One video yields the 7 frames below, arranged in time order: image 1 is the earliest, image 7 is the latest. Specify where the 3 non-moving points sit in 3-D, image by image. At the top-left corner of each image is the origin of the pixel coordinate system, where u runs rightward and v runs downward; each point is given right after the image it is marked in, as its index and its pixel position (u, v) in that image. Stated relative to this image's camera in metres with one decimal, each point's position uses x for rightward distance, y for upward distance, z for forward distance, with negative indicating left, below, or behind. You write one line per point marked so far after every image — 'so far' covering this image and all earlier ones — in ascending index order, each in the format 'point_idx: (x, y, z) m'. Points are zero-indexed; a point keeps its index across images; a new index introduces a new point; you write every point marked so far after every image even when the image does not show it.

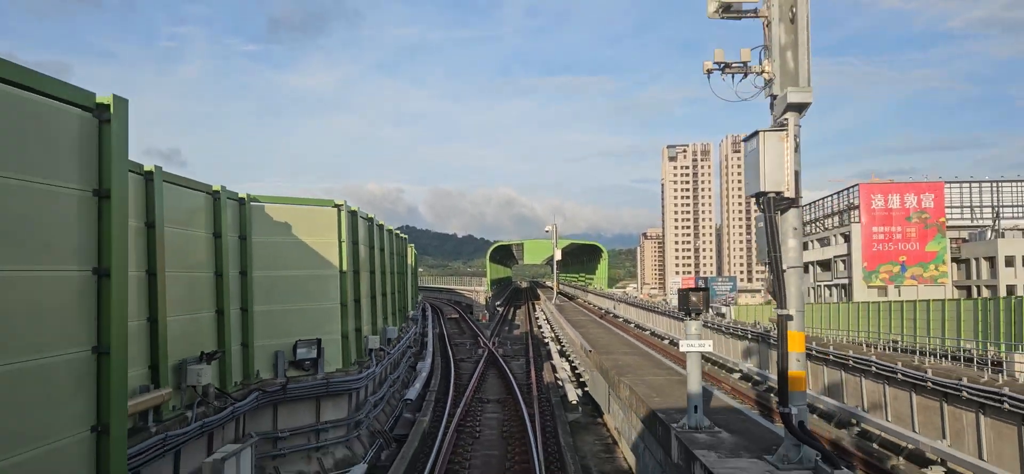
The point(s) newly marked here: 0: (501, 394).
0: (0.0, -4.1, +18.4) m
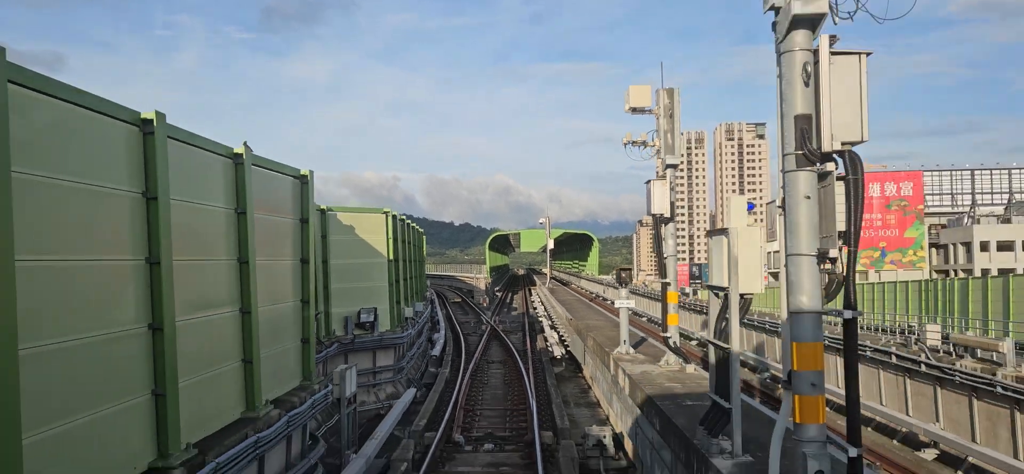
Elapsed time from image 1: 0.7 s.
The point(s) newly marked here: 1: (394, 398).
0: (-0.1, -3.7, +19.7) m
1: (-2.0, -3.1, +11.4) m
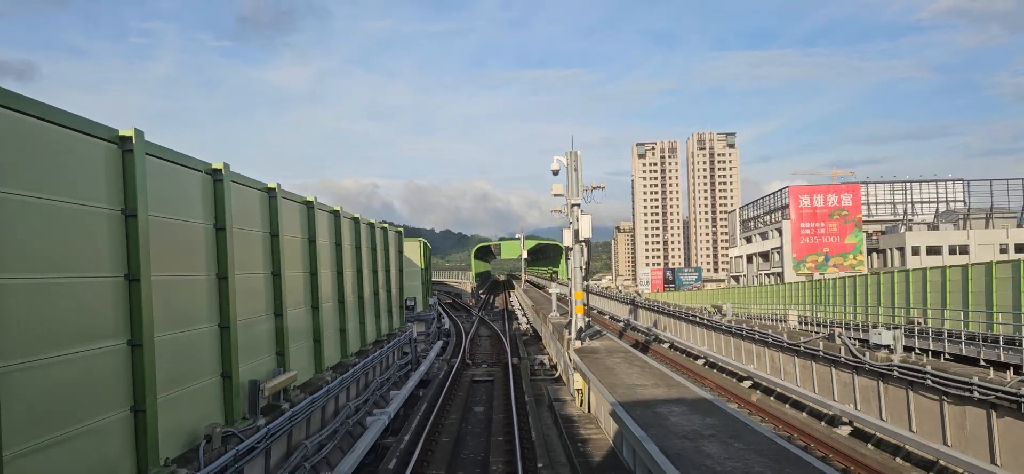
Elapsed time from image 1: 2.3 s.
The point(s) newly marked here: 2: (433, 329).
0: (-0.7, -4.1, +22.7) m
1: (-2.4, -3.4, +14.3) m
2: (-2.5, -2.9, +17.3) m
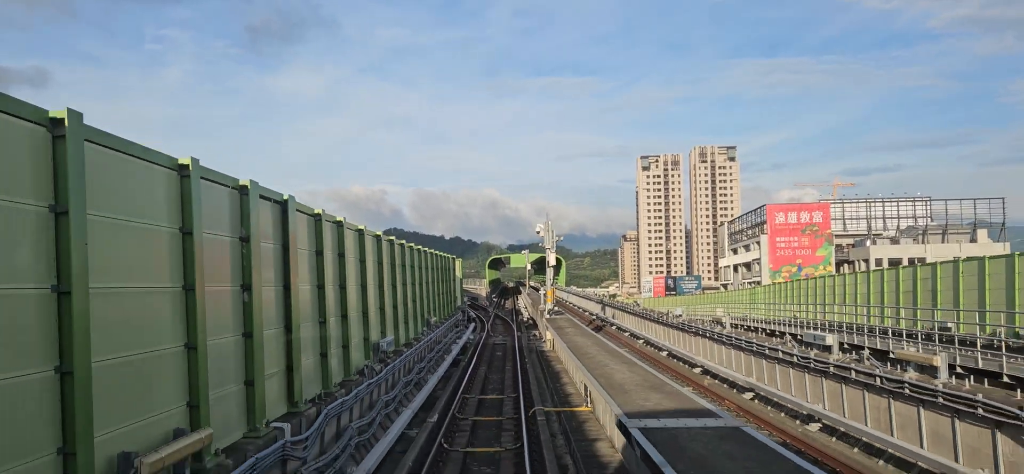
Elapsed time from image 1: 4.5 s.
0: (-0.4, -4.7, +27.0) m
1: (-2.2, -3.9, +18.7) m
2: (-2.3, -3.4, +21.7) m
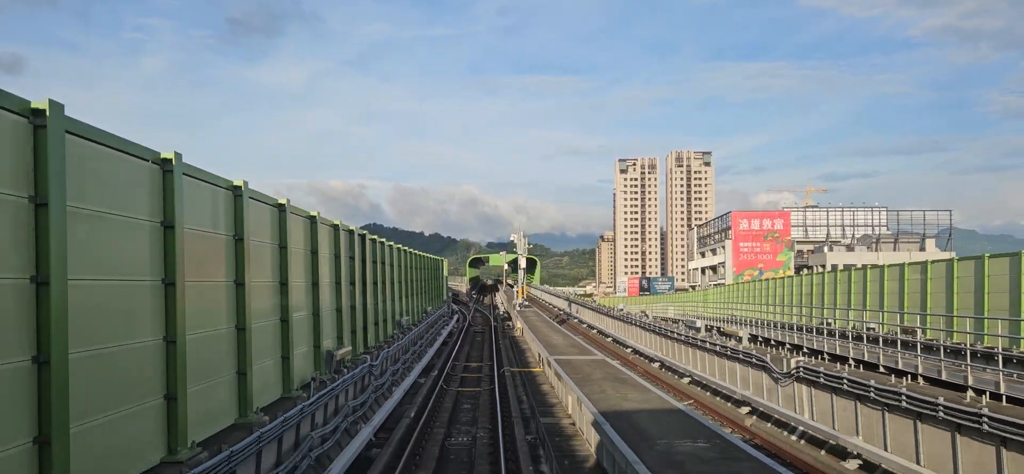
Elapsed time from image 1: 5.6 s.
0: (-1.5, -4.7, +28.9) m
1: (-3.0, -3.9, +20.5) m
2: (-3.2, -3.4, +23.5) m
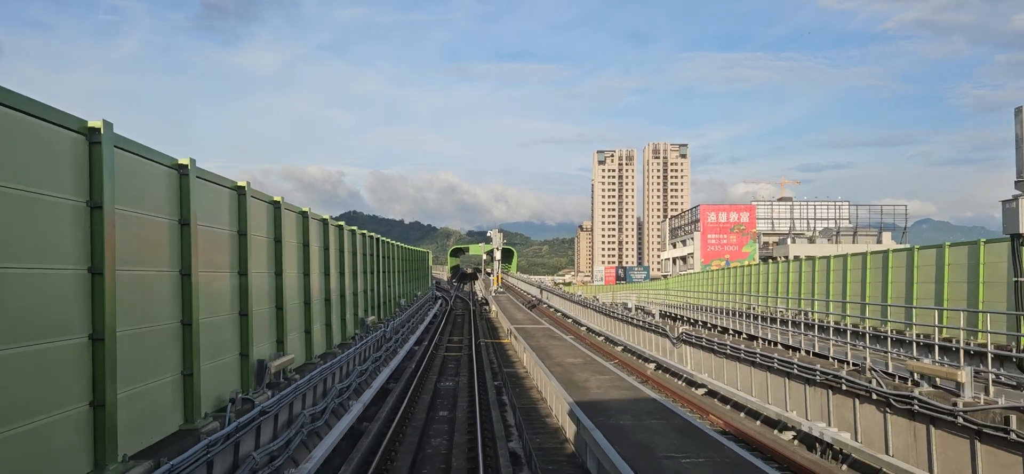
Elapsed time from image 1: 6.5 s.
0: (-2.6, -4.3, +30.4) m
1: (-3.8, -3.7, +22.0) m
2: (-4.1, -3.1, +24.9) m
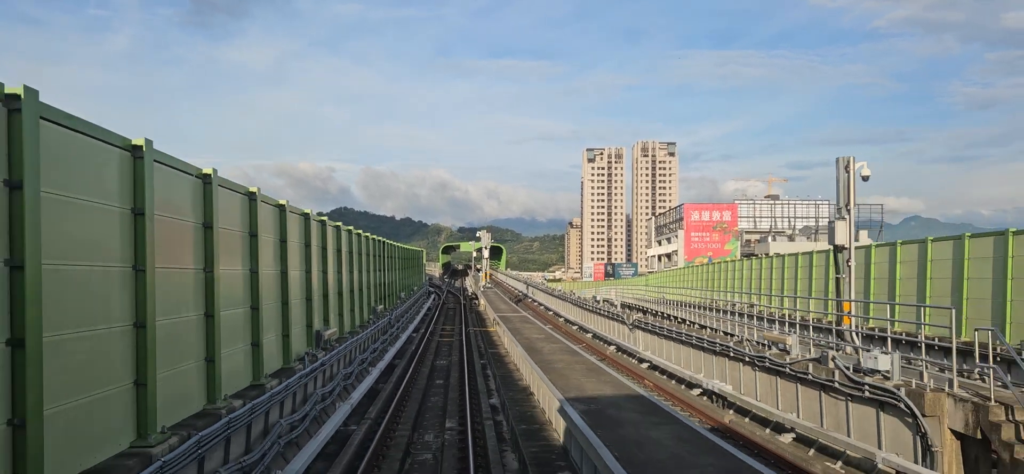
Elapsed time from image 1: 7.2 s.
0: (-3.2, -4.2, +31.6) m
1: (-4.3, -3.6, +23.2) m
2: (-4.5, -3.0, +26.2) m
